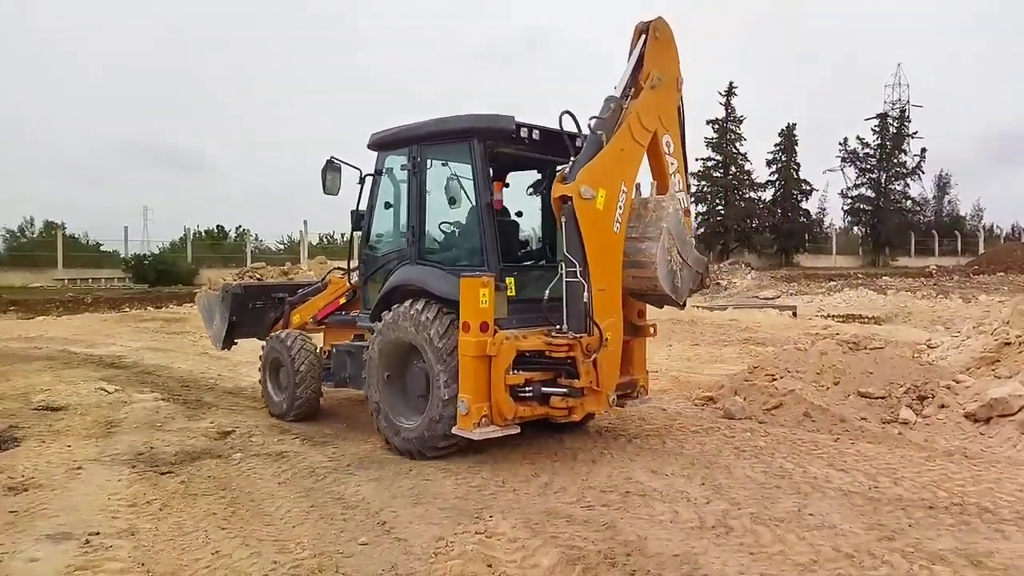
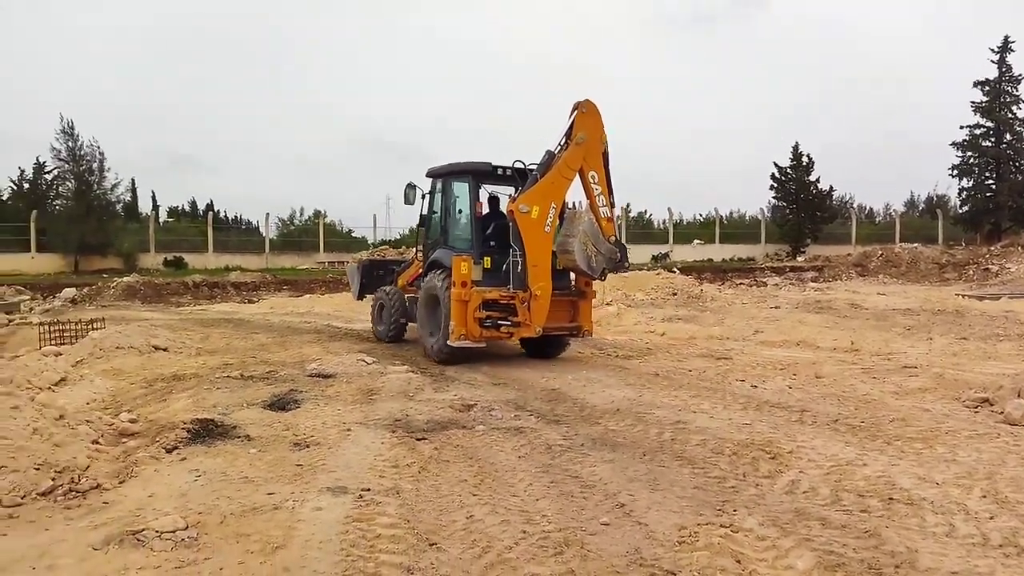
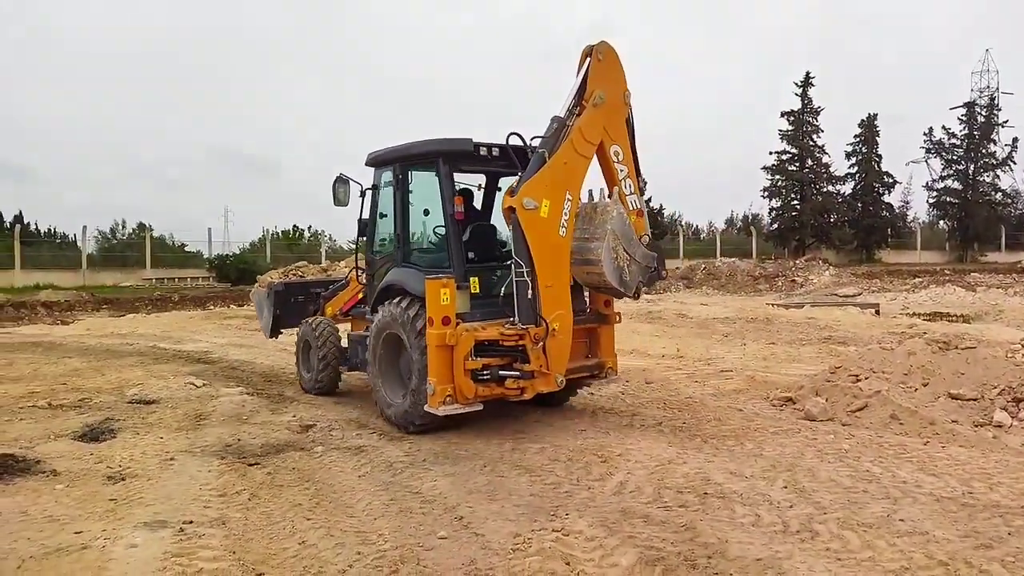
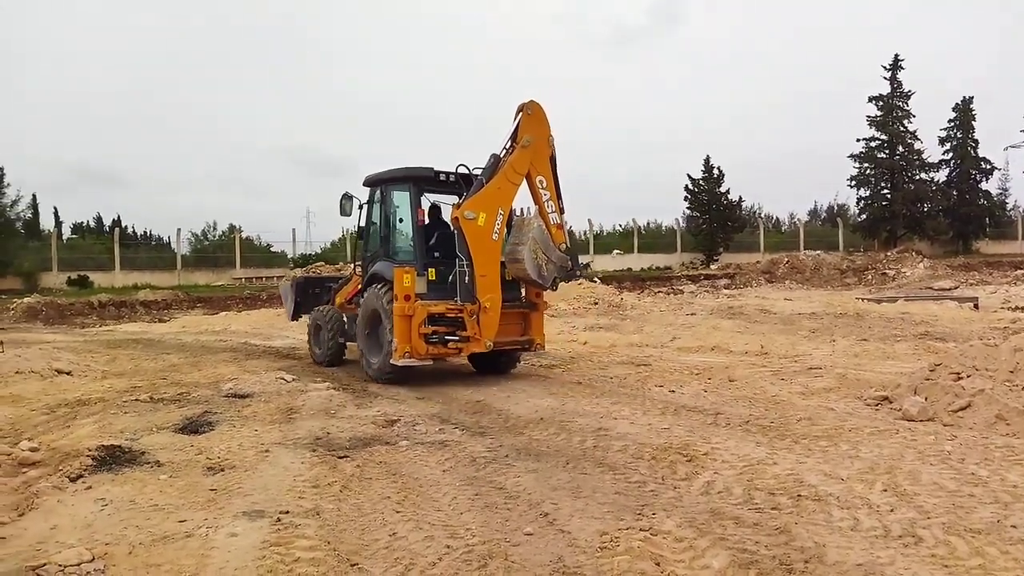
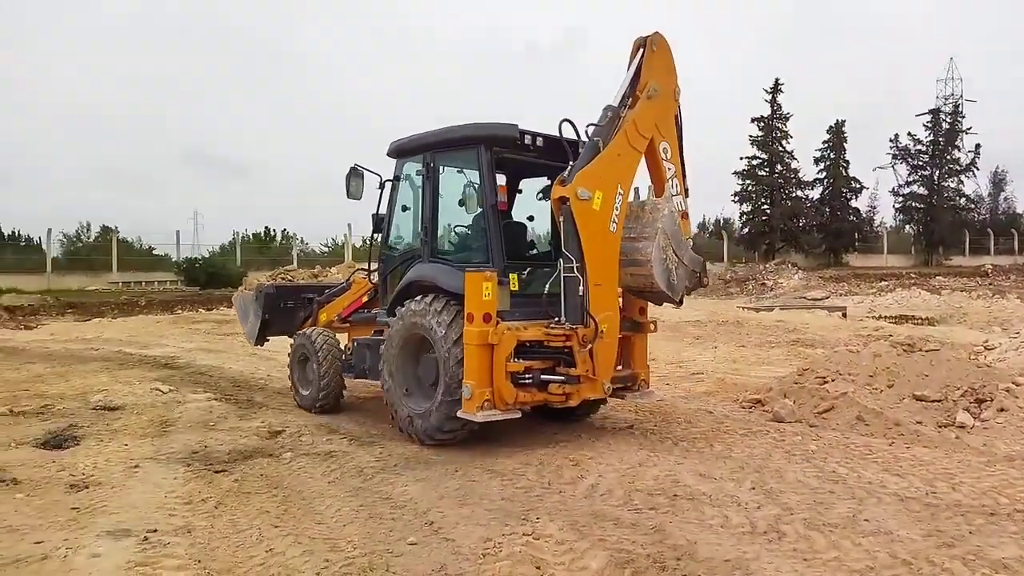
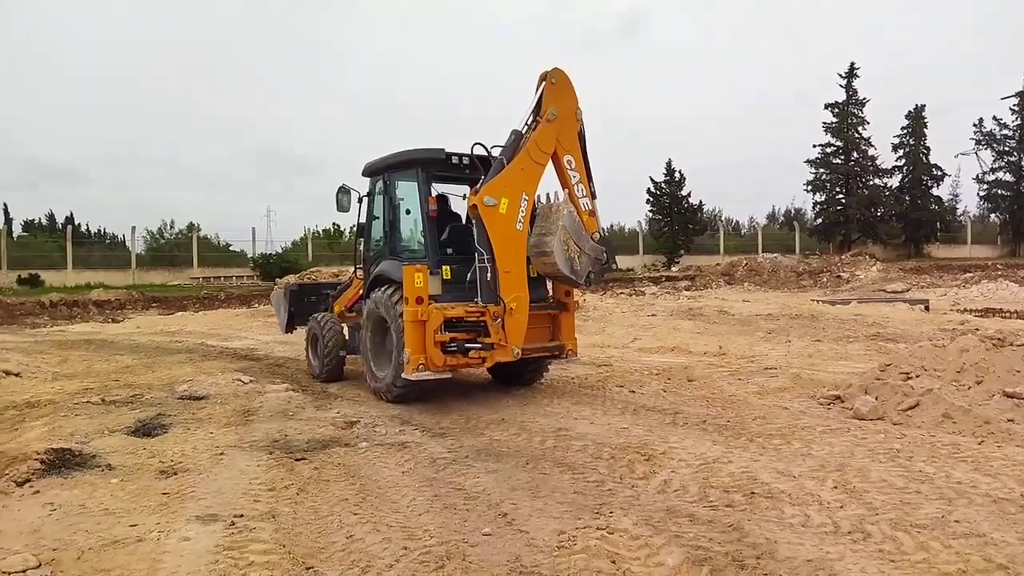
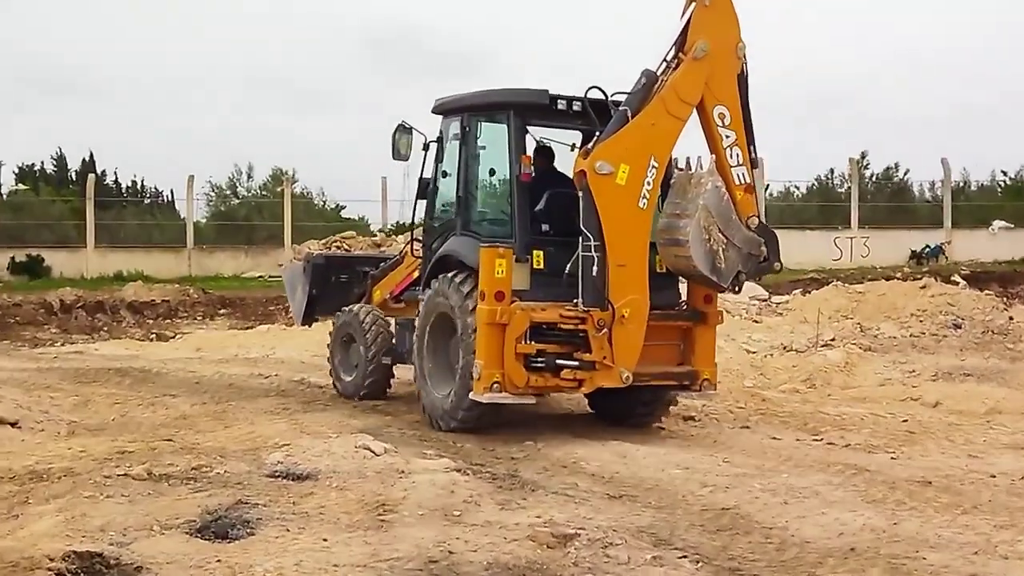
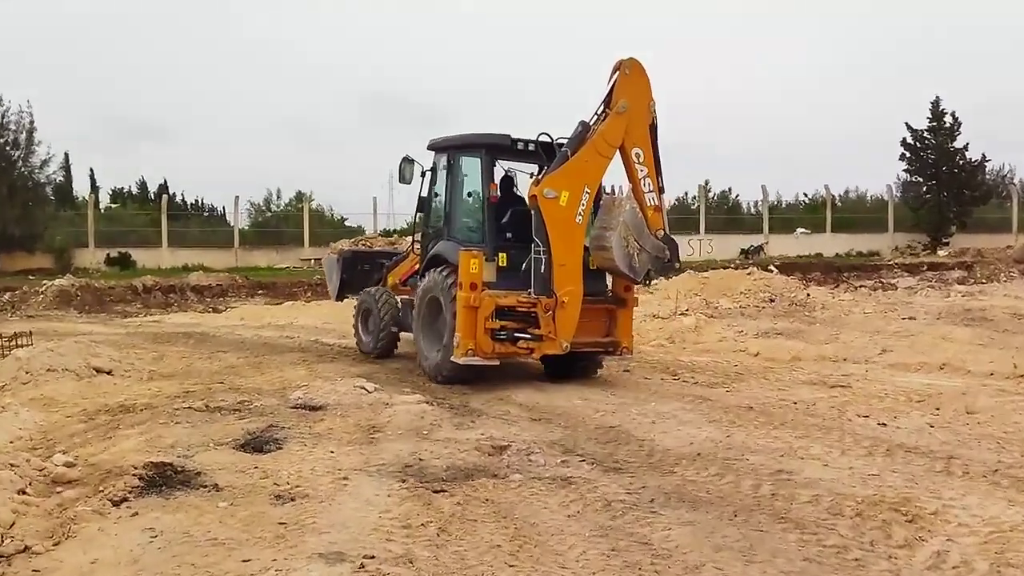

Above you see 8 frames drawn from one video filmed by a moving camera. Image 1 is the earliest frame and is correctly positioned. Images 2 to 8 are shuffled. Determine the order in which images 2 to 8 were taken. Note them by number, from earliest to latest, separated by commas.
5, 3, 6, 4, 2, 8, 7
